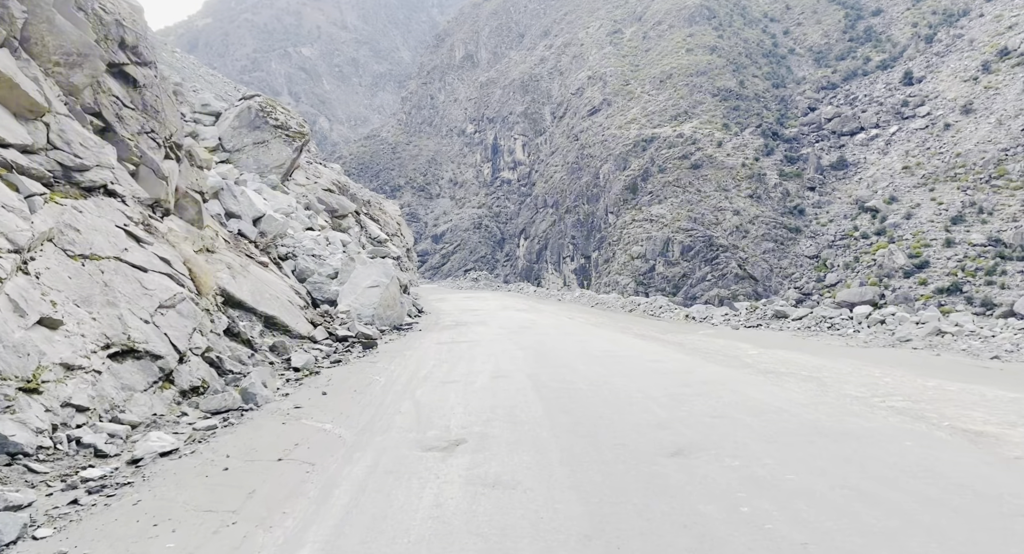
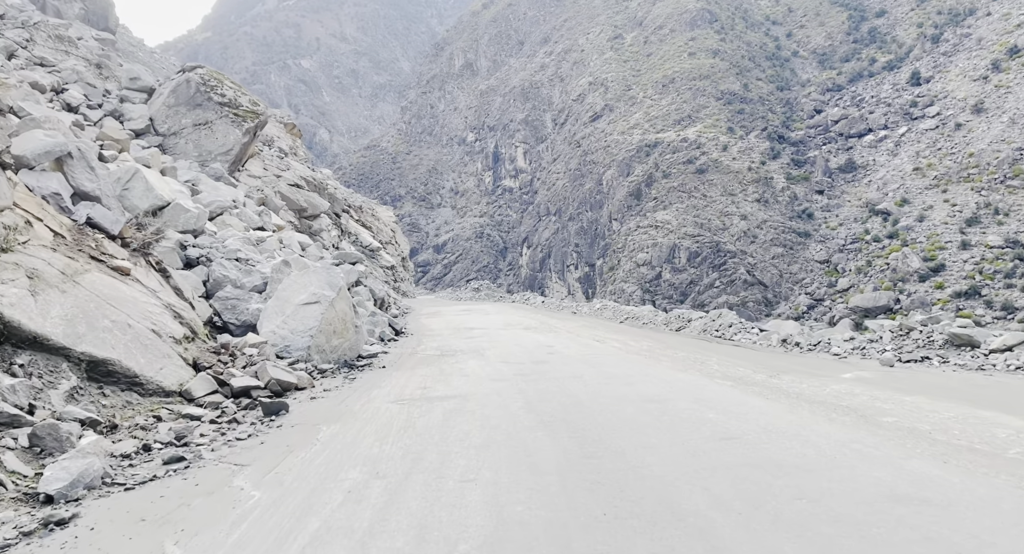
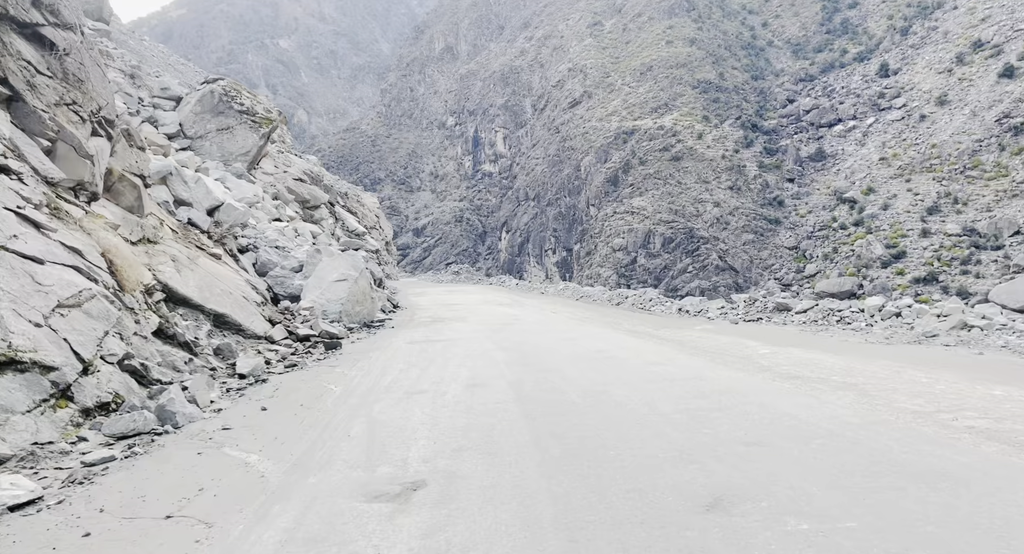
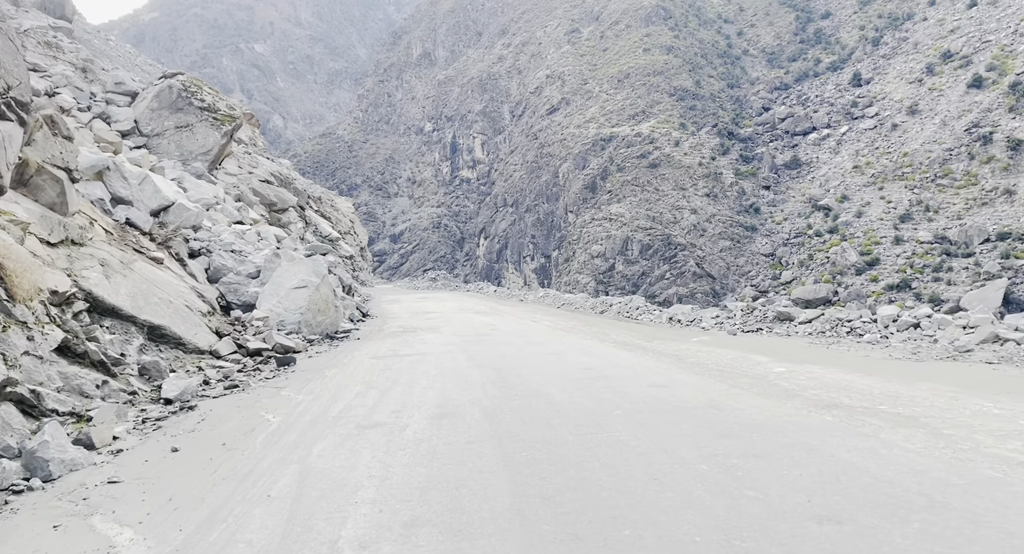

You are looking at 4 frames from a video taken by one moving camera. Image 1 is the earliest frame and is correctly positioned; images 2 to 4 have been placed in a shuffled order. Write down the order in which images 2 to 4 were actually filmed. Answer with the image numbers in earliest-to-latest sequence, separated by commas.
3, 4, 2
